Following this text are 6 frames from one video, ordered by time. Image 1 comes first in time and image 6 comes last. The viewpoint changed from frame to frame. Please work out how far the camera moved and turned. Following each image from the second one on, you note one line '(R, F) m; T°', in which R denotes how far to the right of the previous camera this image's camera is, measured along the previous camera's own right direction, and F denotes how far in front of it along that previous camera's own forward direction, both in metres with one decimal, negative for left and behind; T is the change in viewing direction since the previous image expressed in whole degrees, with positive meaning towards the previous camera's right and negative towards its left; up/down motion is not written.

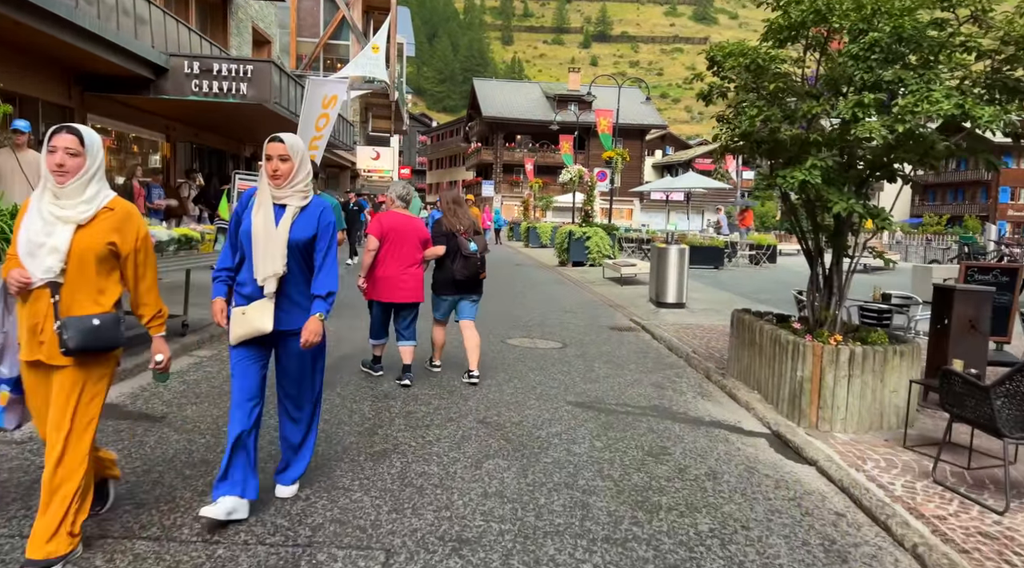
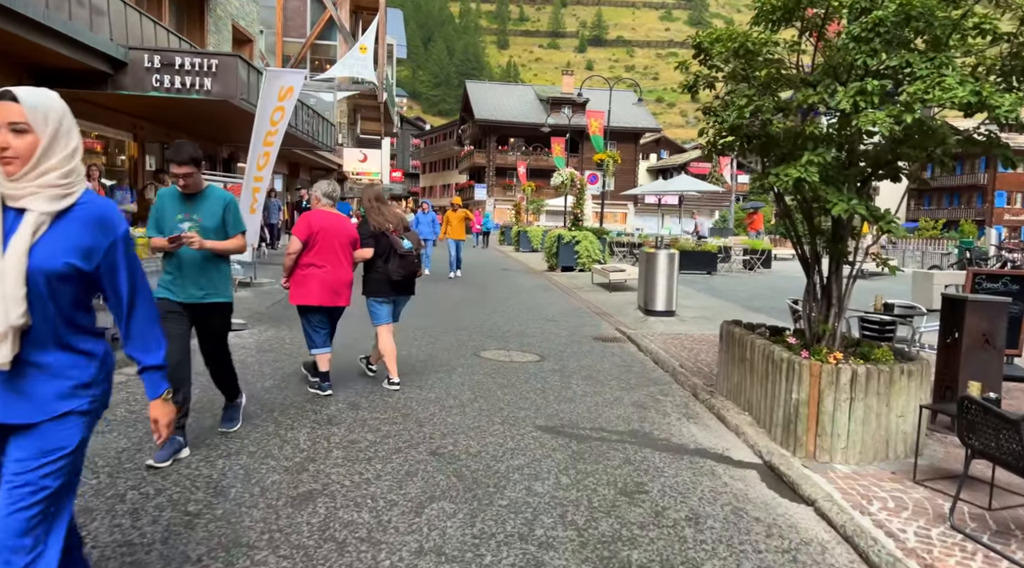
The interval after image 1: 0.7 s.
(+0.2, +0.6) m; 0°
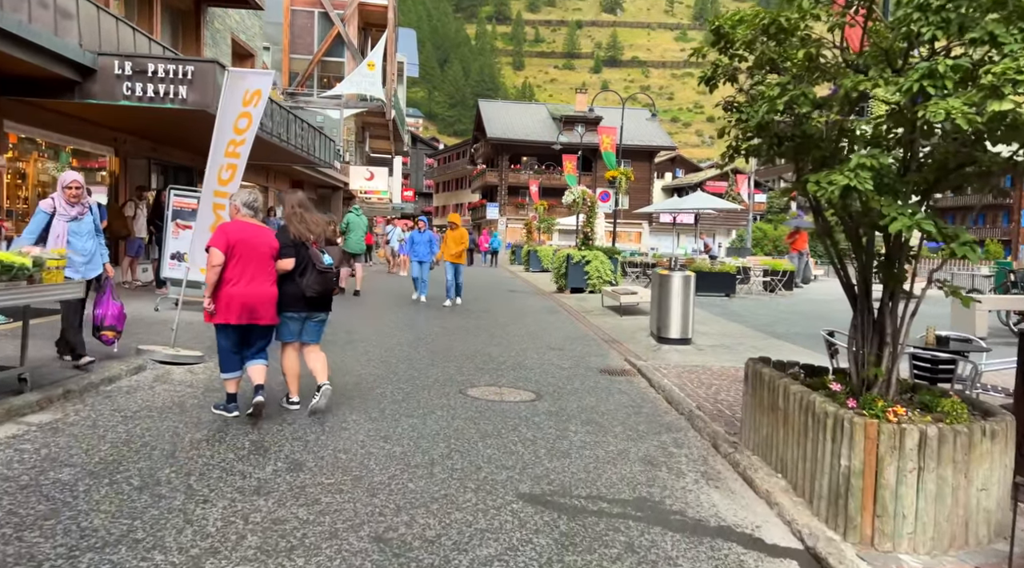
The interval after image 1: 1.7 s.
(+0.2, +1.0) m; -1°
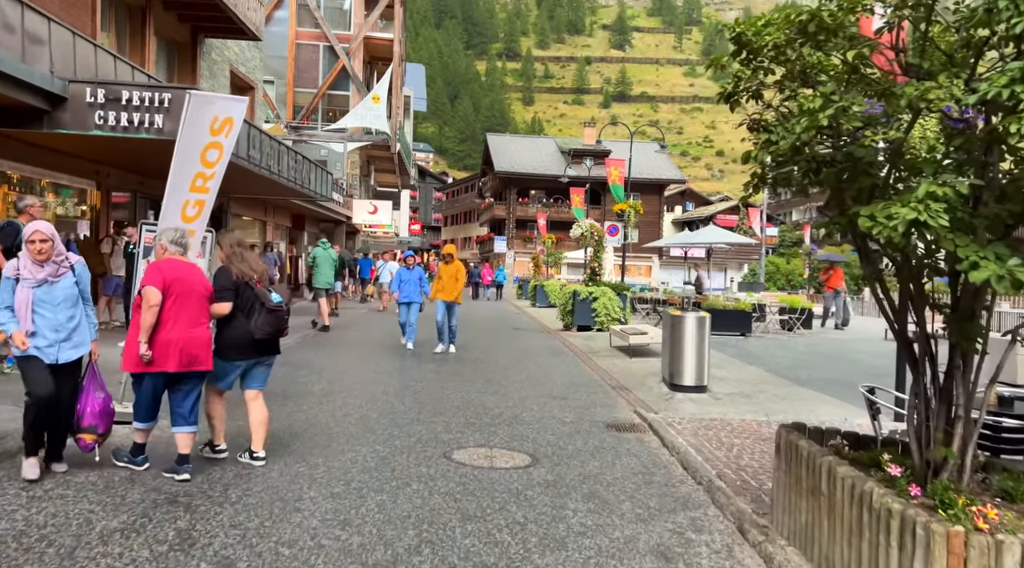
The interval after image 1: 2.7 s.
(+0.1, +0.8) m; -1°
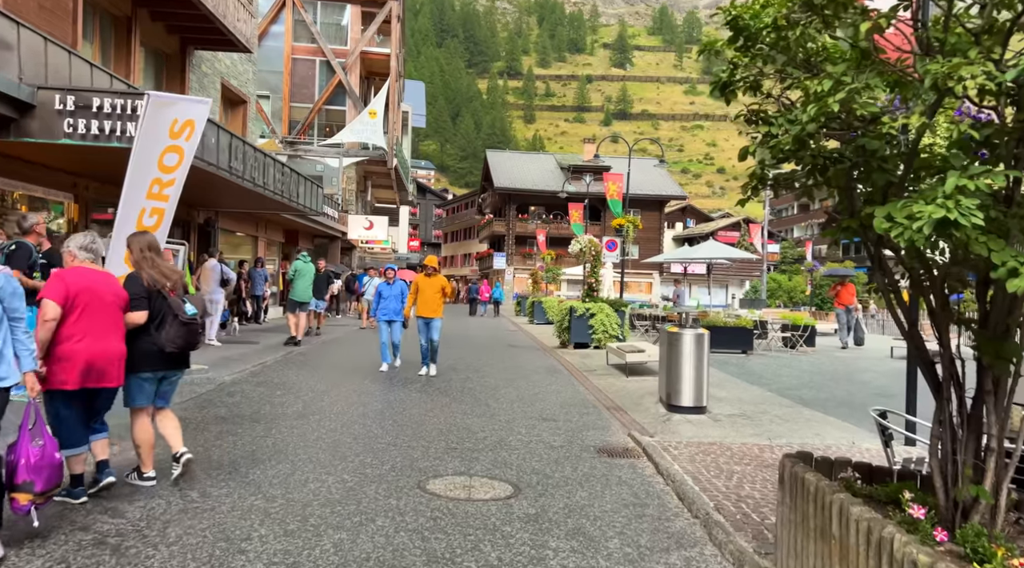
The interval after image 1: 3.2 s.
(+0.2, +0.5) m; 0°
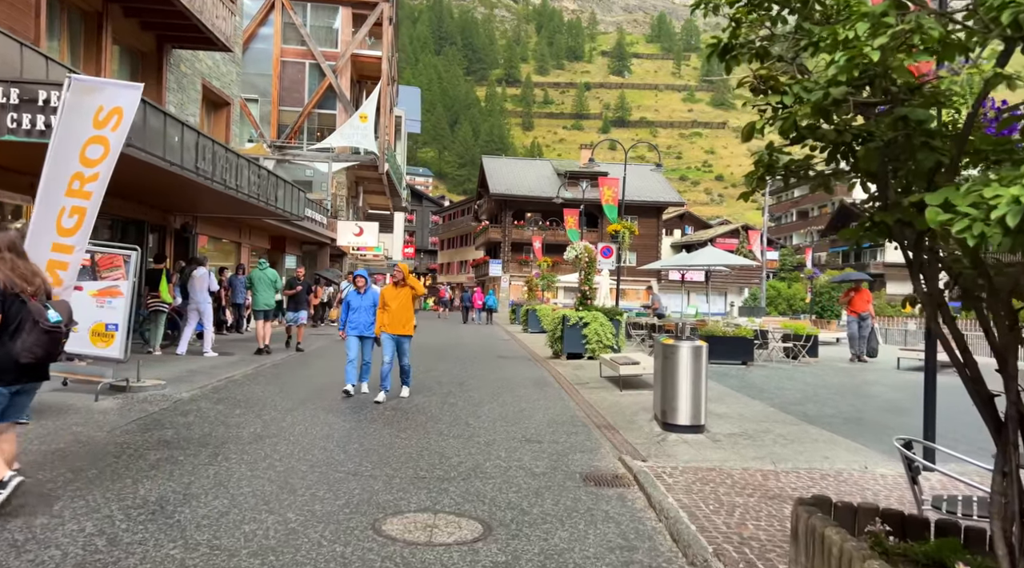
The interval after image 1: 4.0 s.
(+0.2, +0.7) m; 0°
